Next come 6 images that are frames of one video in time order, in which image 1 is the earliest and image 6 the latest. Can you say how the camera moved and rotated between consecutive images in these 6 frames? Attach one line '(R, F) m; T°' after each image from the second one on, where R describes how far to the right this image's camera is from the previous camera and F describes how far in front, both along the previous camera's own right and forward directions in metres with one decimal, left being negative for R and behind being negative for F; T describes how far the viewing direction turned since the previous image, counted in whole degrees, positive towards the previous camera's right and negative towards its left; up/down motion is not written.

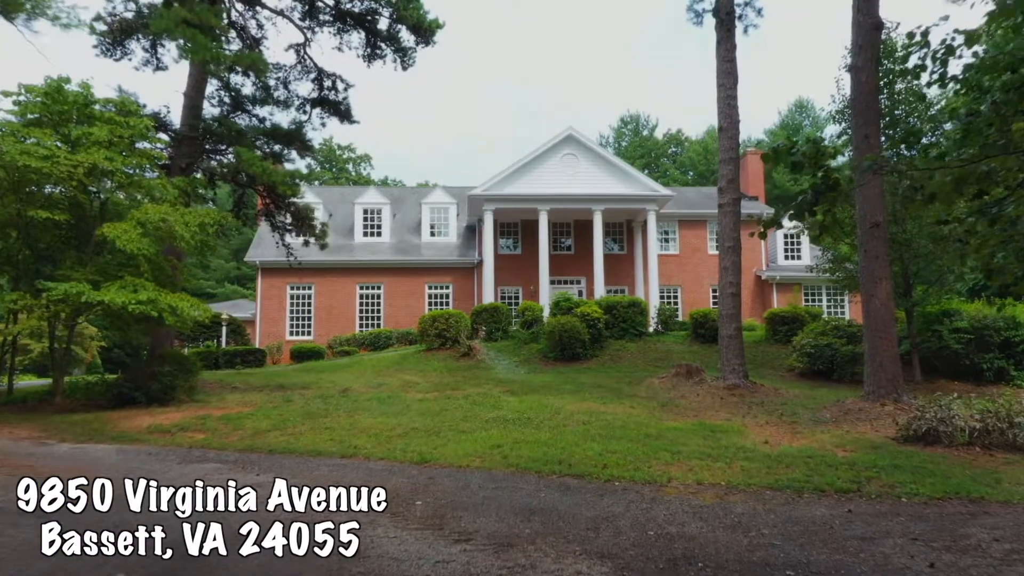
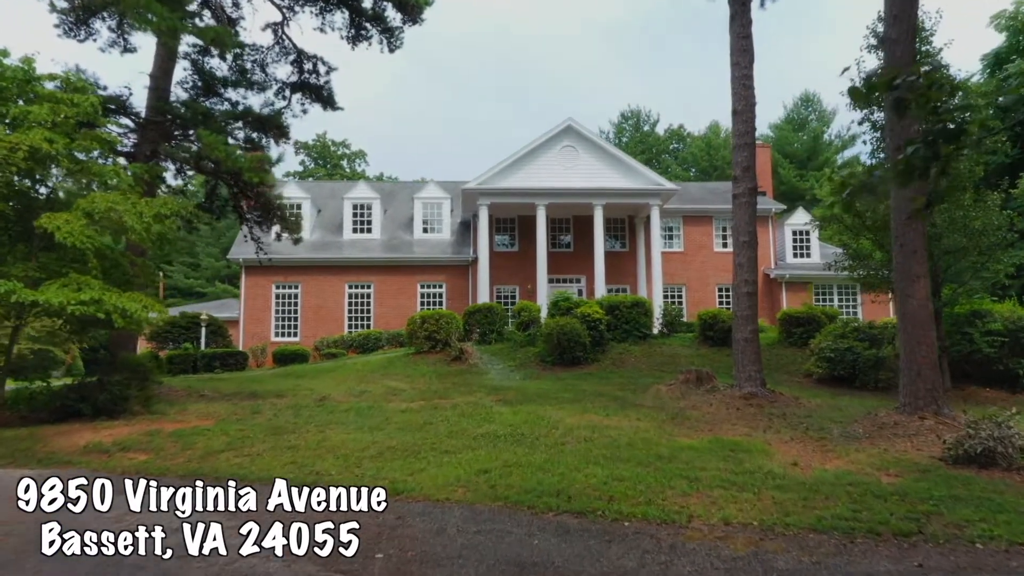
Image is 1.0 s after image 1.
(+0.1, +1.3) m; 0°
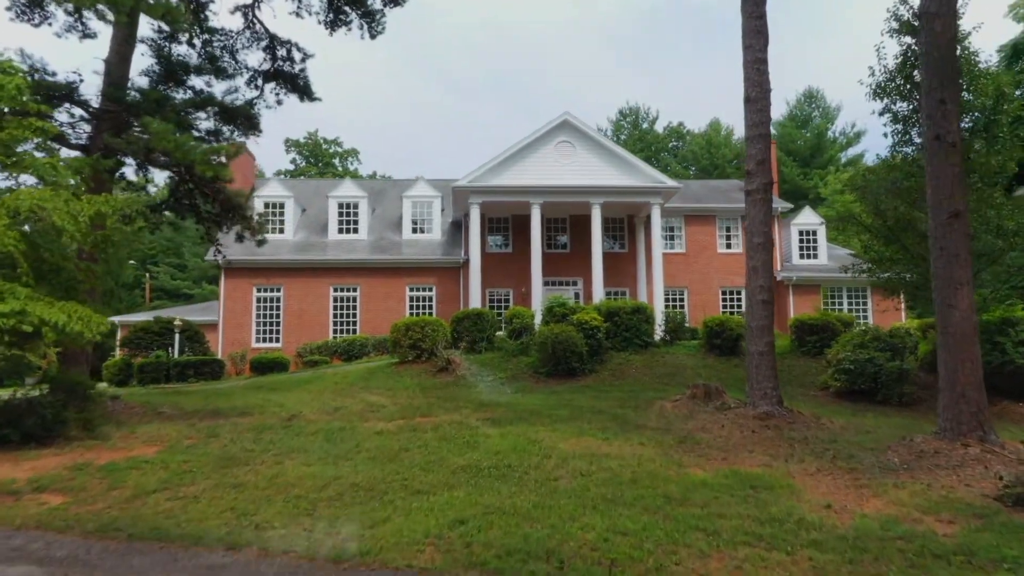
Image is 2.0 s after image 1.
(+0.1, +1.3) m; 0°
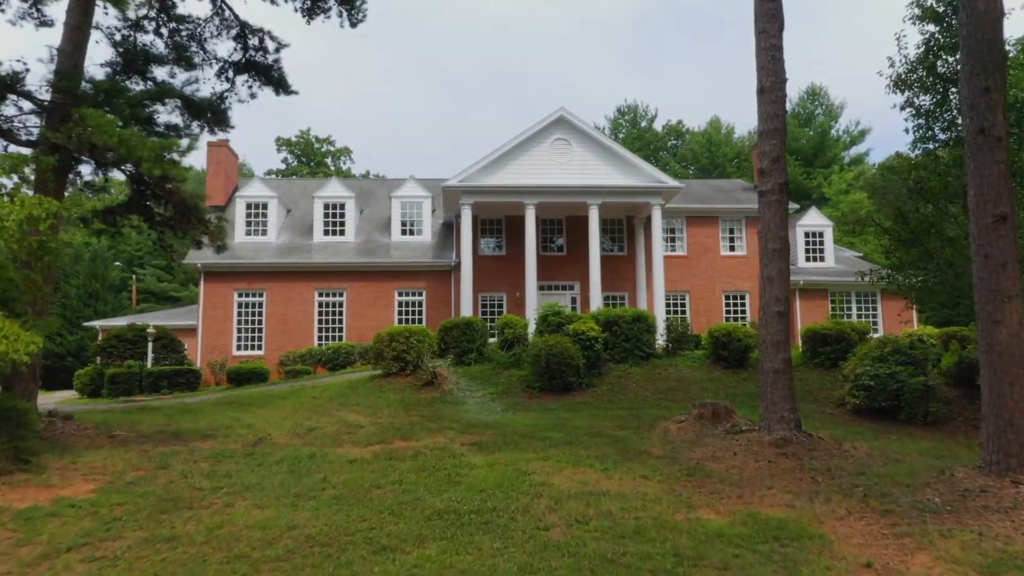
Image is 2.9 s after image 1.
(+0.1, +1.2) m; 0°
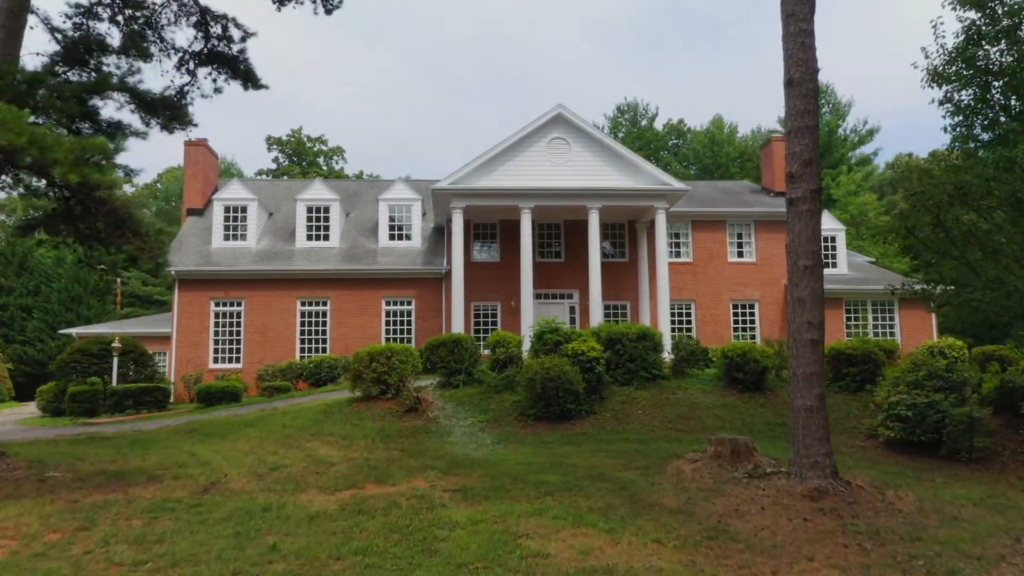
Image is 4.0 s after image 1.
(+0.1, +1.5) m; 0°
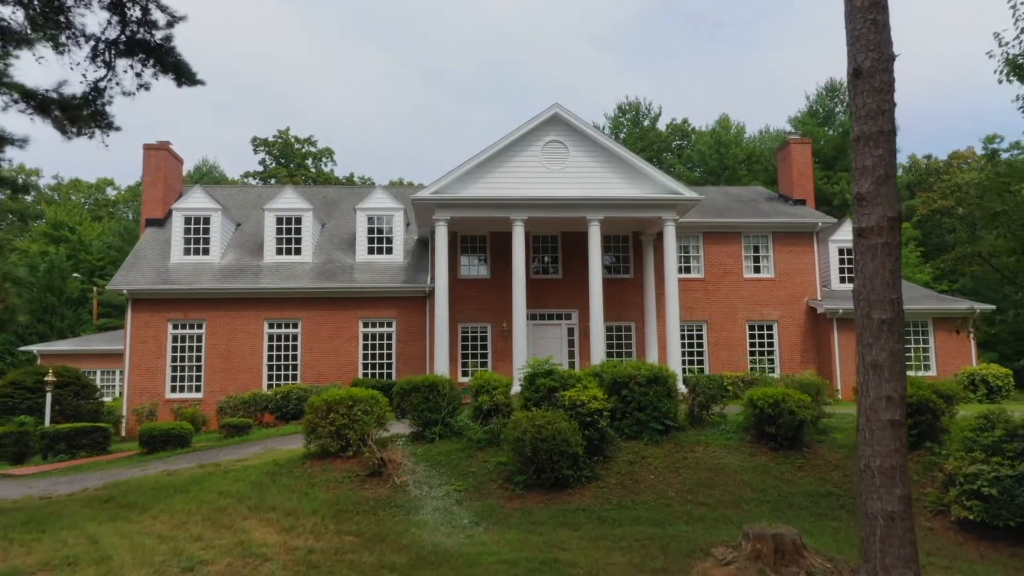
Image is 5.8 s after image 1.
(+0.2, +2.3) m; 0°
